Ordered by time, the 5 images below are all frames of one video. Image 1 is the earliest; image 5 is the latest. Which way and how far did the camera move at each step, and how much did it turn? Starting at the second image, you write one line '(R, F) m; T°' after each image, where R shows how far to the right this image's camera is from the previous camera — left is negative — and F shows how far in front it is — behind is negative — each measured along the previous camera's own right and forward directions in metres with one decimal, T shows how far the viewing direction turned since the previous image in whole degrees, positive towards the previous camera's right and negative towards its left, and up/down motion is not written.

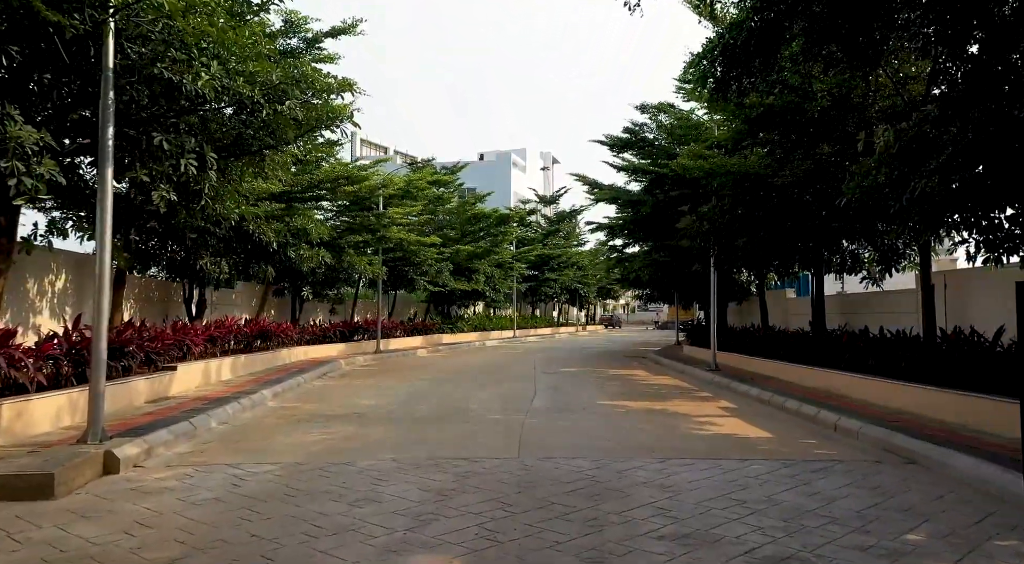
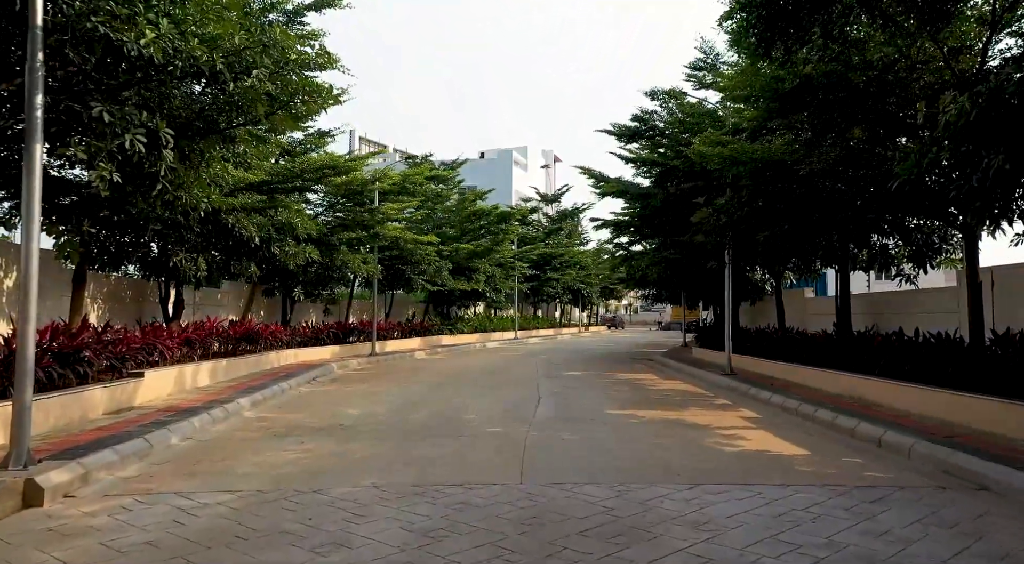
(0.0, +1.3) m; 0°
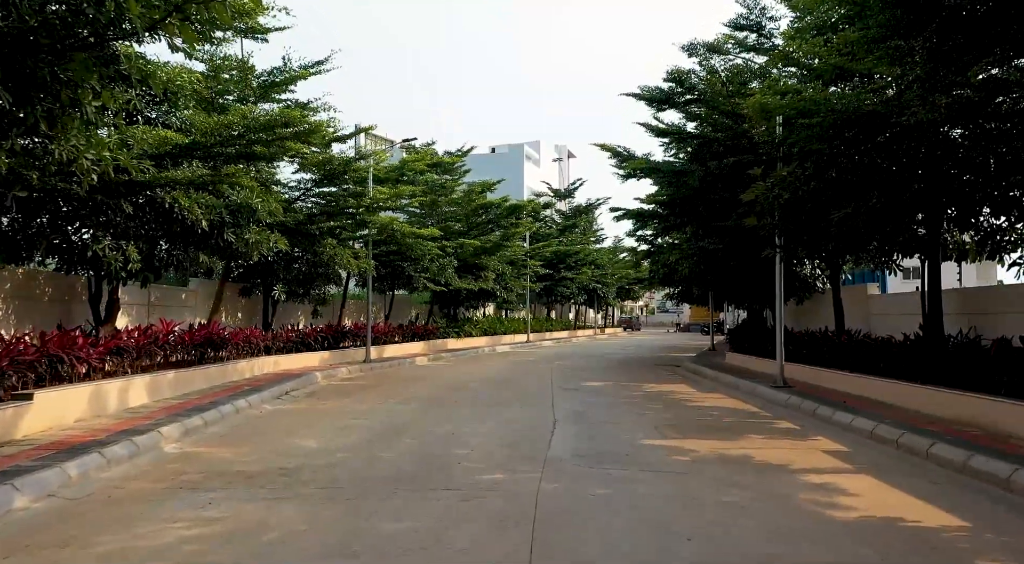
(+0.1, +3.1) m; -1°
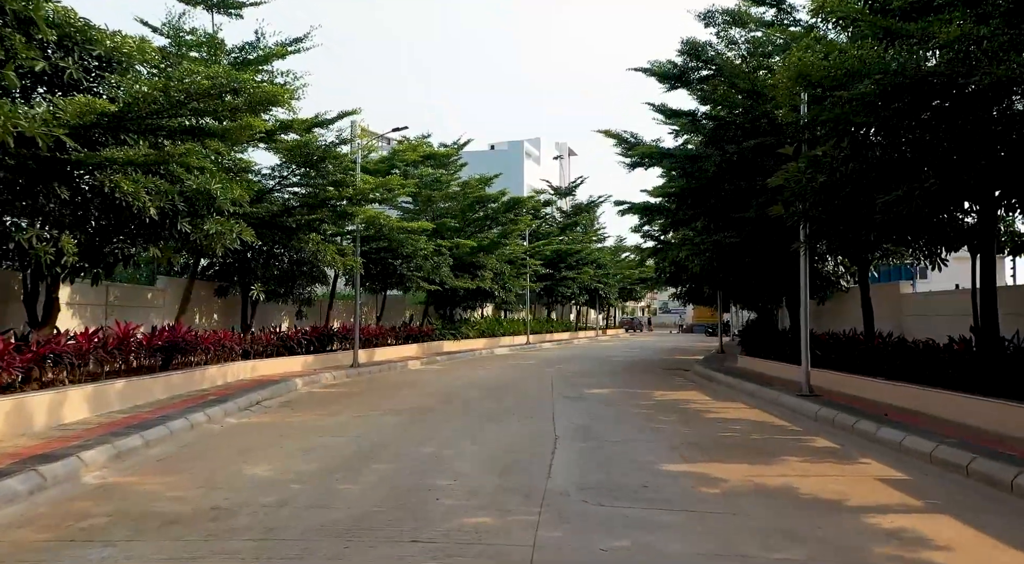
(+0.1, +1.6) m; 0°
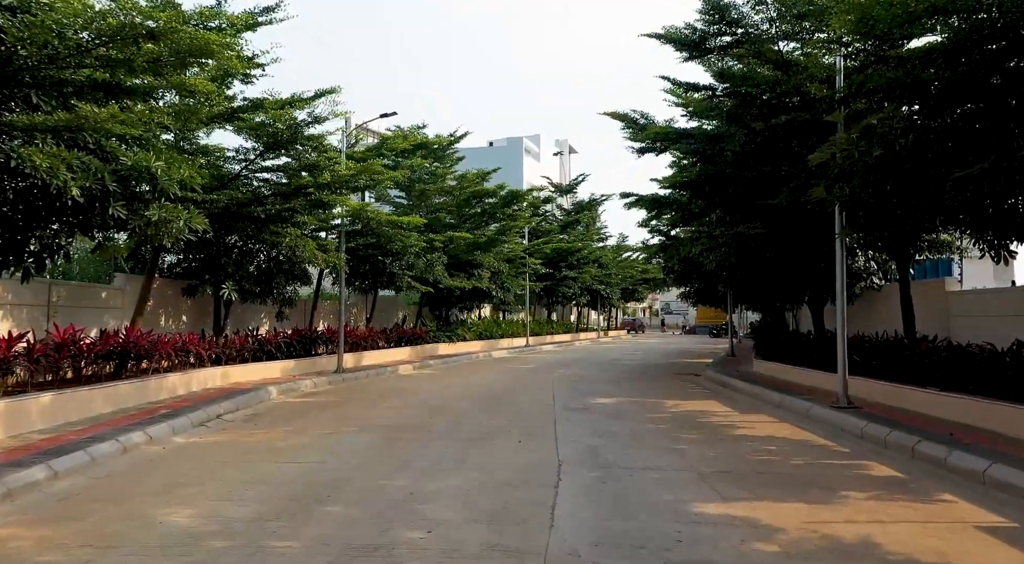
(+0.1, +1.8) m; 0°
